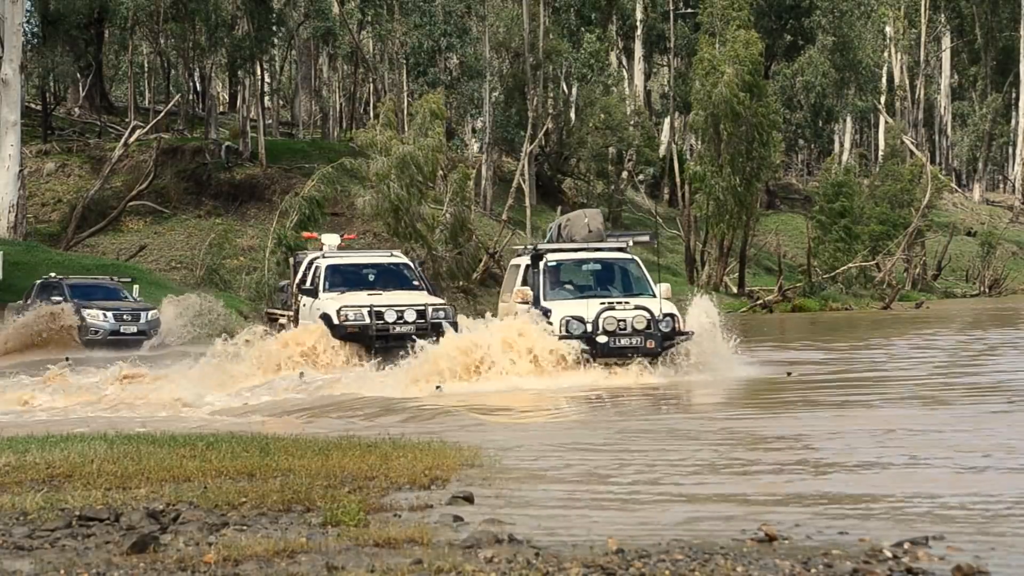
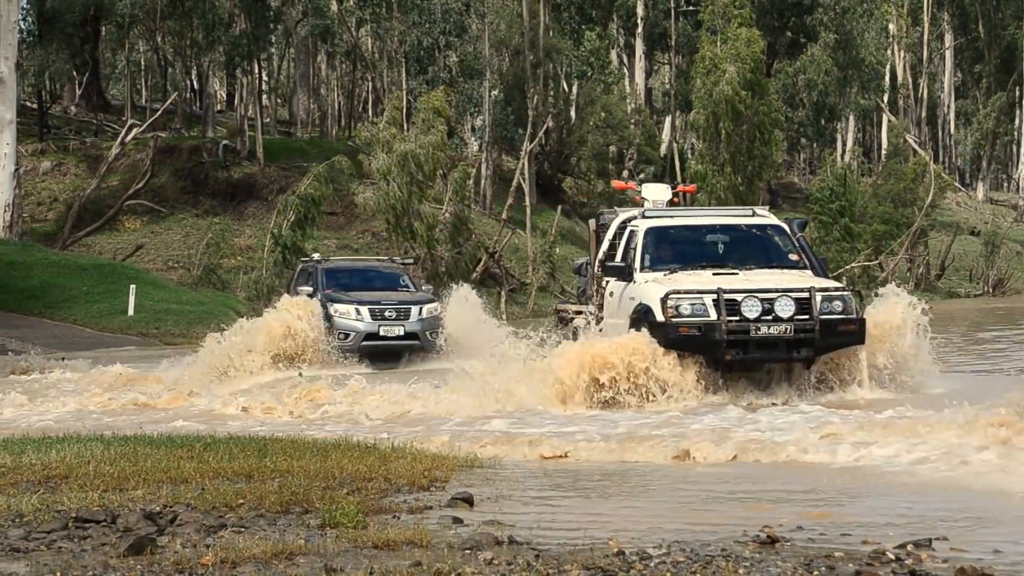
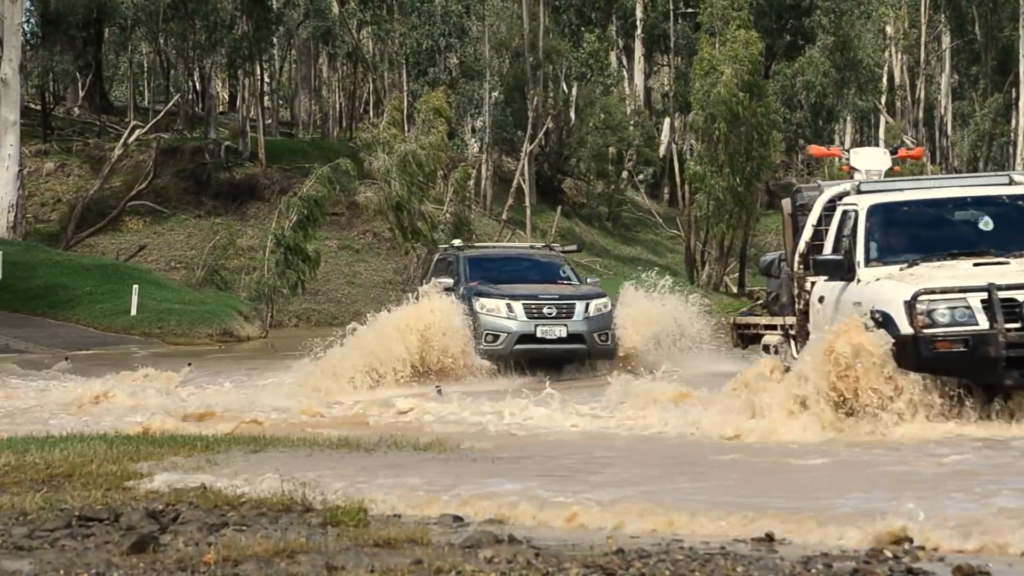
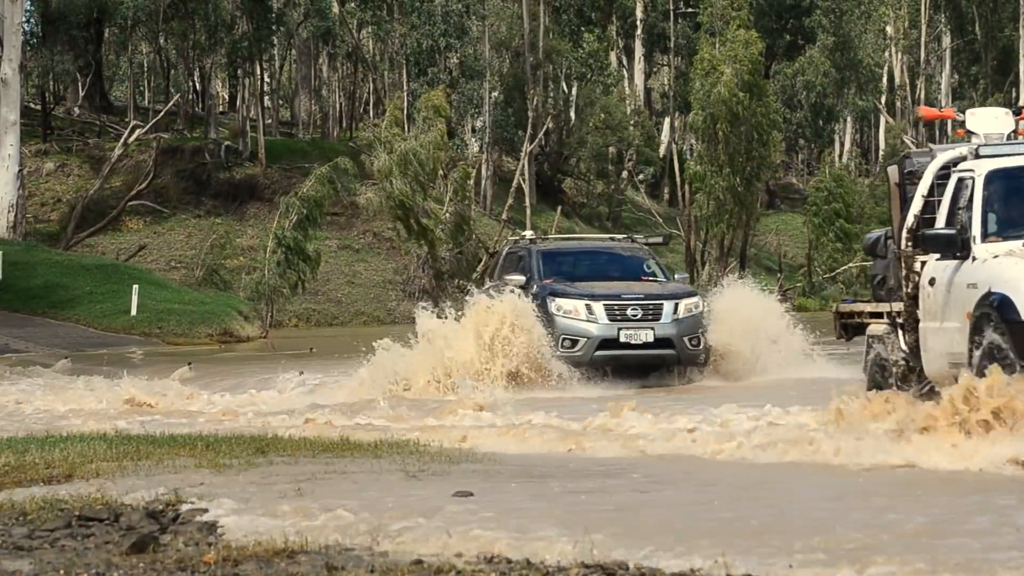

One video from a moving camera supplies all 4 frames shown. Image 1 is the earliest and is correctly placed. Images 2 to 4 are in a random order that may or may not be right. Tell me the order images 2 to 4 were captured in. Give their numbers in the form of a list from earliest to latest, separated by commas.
2, 3, 4
